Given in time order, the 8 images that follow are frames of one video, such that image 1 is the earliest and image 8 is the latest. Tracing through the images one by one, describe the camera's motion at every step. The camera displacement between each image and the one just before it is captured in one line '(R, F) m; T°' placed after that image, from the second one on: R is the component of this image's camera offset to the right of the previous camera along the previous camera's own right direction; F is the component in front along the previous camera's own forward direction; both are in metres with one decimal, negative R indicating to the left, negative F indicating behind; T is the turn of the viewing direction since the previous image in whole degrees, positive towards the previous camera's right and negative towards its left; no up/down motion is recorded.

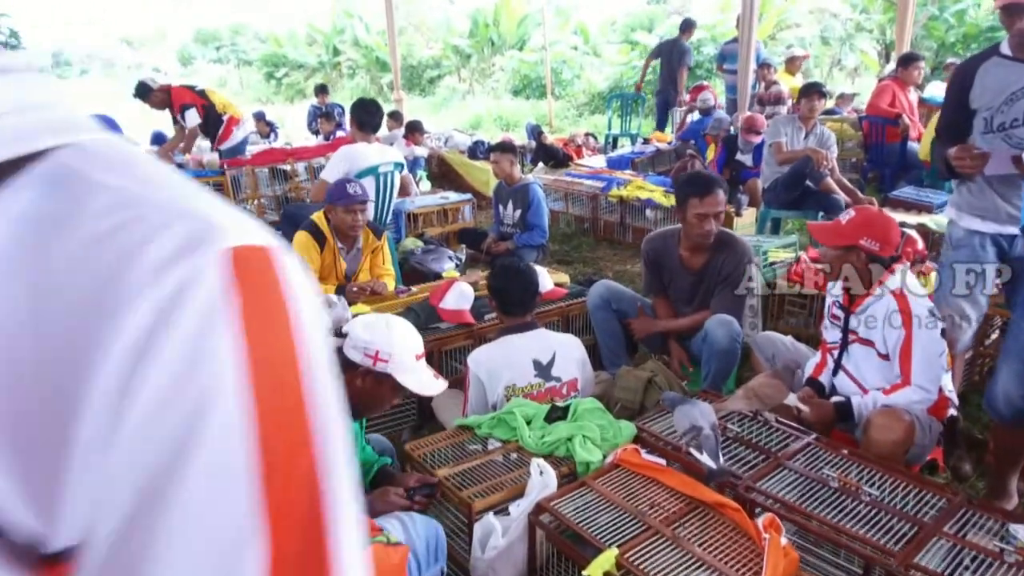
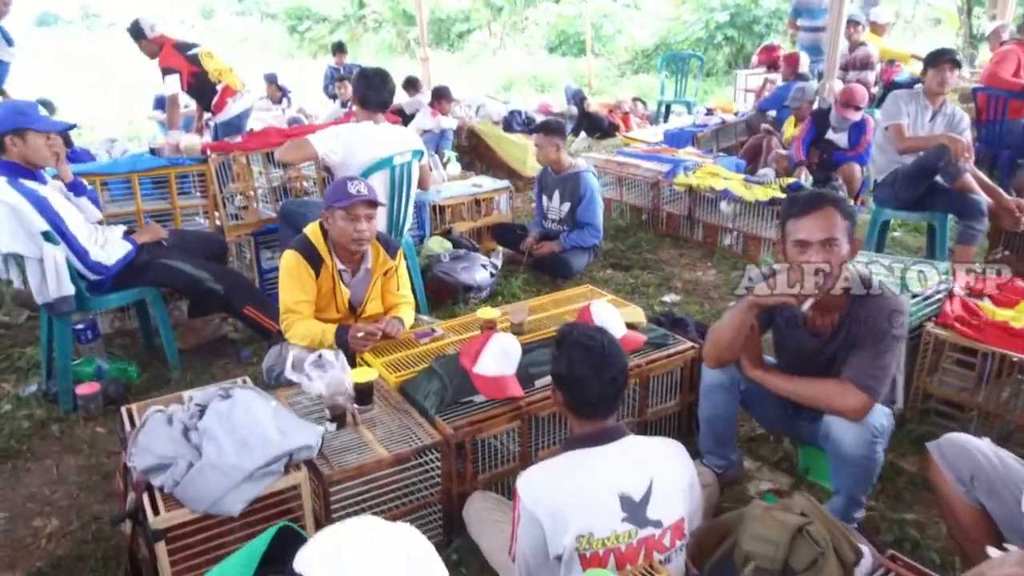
(-0.1, +1.1) m; -2°
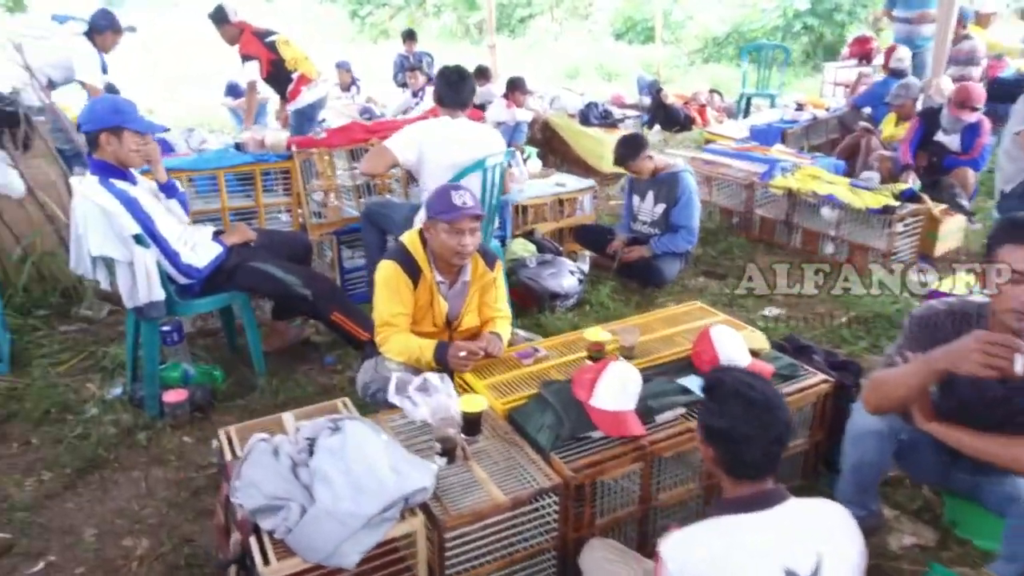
(-0.3, +0.2) m; -4°
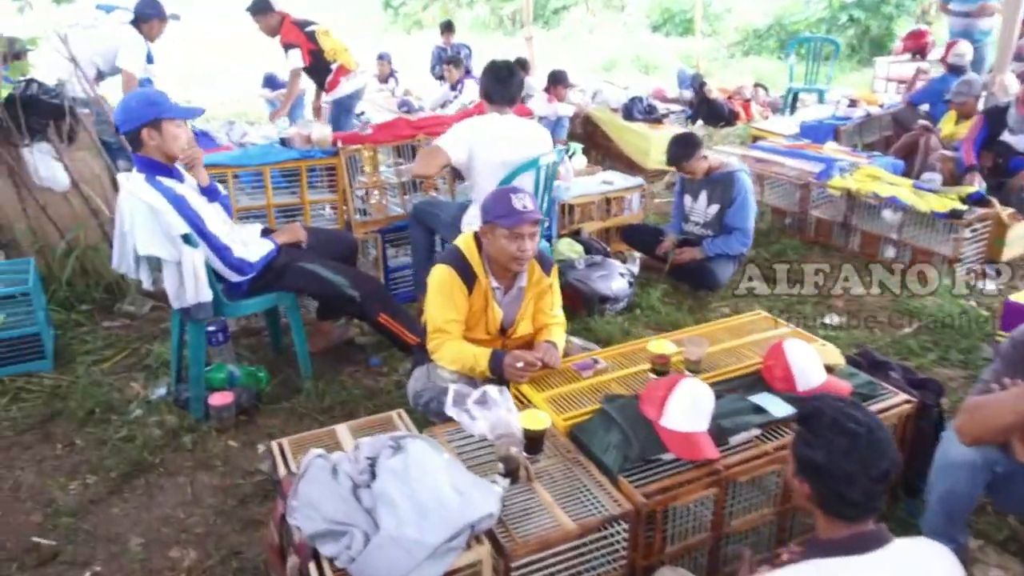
(-0.1, +0.1) m; -2°
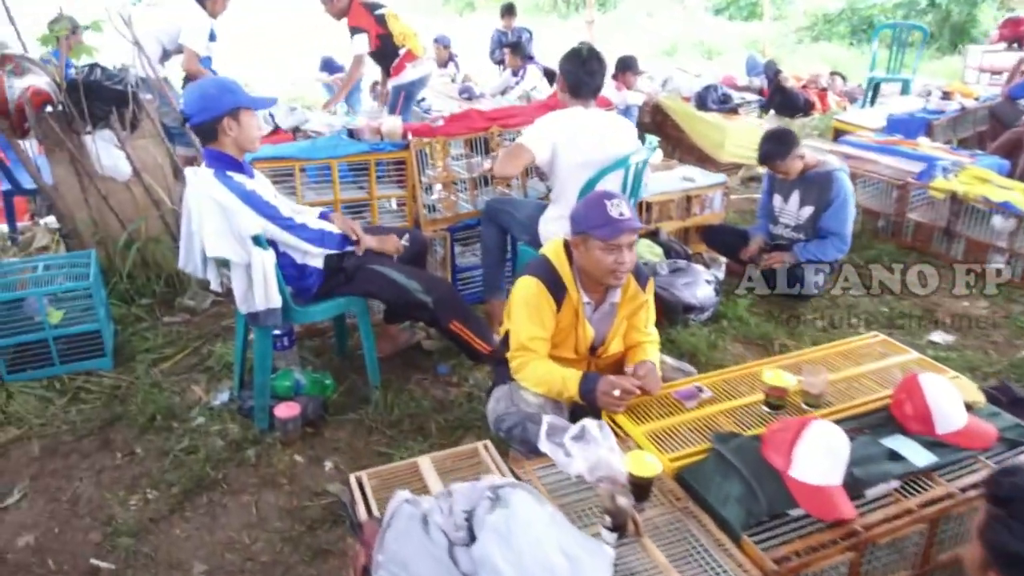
(-0.2, +0.3) m; -3°
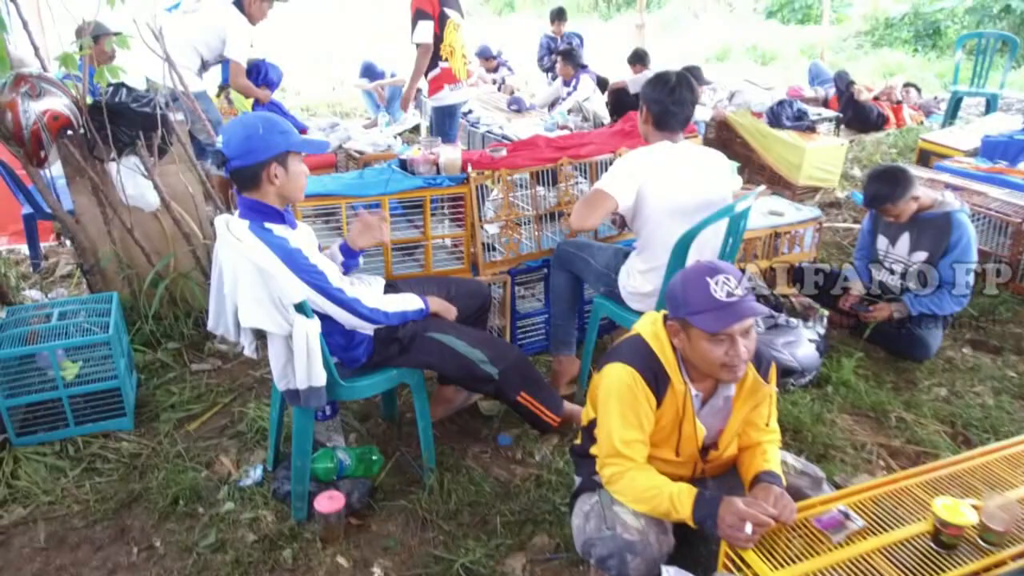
(-0.2, +0.5) m; -2°
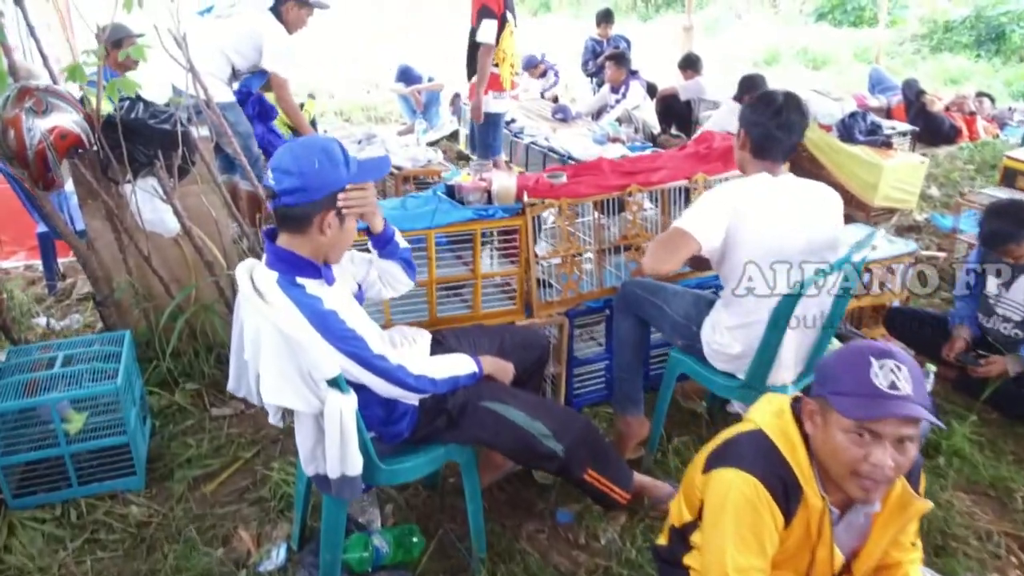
(-0.1, +0.4) m; -2°
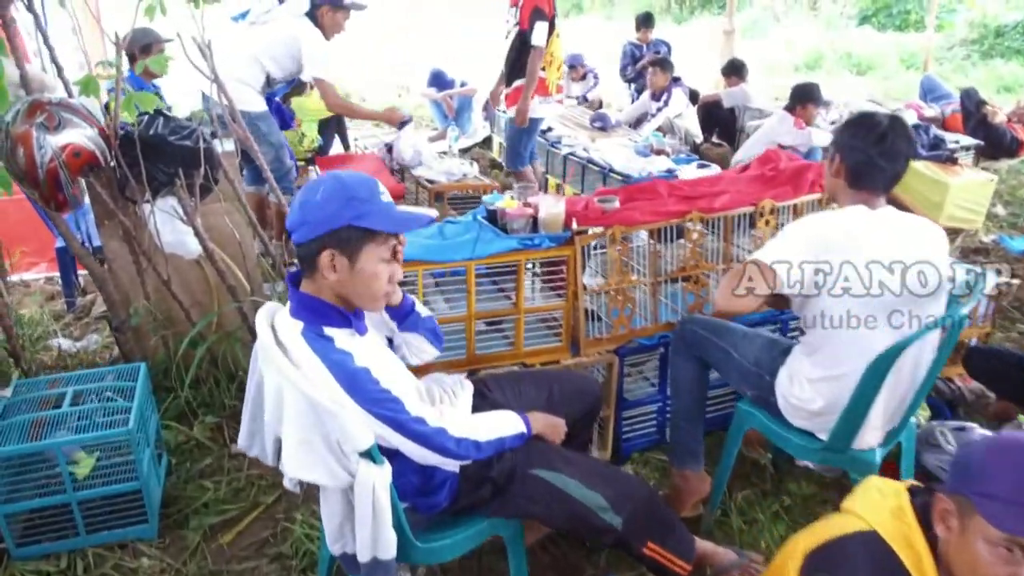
(-0.1, +0.3) m; -2°
